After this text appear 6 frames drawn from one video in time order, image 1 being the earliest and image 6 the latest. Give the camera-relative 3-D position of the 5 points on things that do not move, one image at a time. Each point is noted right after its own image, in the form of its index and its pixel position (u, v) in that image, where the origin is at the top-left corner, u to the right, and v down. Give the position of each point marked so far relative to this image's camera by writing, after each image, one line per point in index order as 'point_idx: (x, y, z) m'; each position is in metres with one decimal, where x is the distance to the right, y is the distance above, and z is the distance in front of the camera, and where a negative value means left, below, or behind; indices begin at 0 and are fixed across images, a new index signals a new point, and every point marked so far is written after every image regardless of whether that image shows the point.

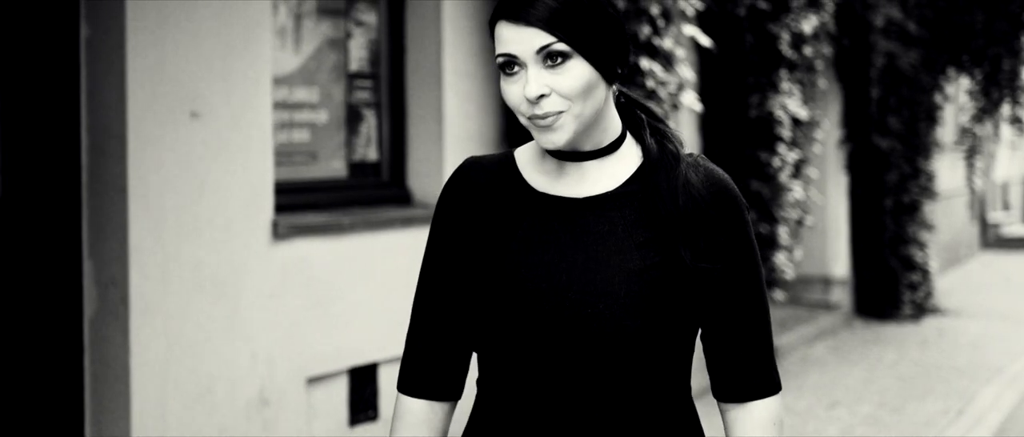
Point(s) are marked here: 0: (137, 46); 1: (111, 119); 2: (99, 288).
0: (-0.8, +0.4, +3.7) m
1: (-0.9, +0.2, +3.7) m
2: (-0.9, -0.2, +3.8) m
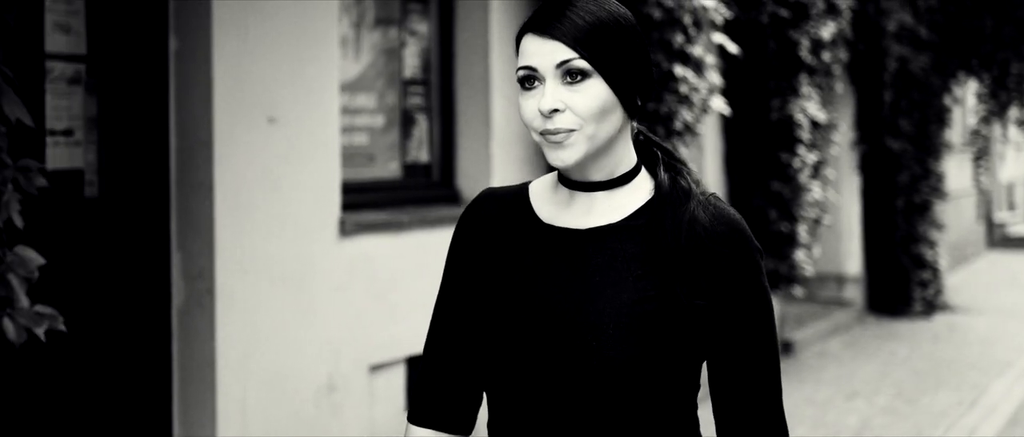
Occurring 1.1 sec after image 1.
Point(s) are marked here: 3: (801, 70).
0: (-0.7, +0.4, +4.0) m
1: (-0.7, +0.2, +4.0) m
2: (-0.8, -0.2, +4.1) m
3: (+1.3, +0.7, +7.5) m
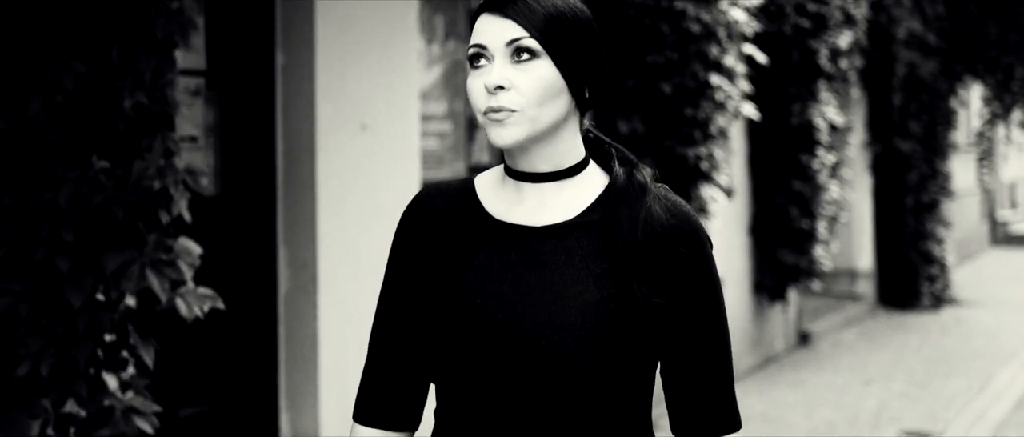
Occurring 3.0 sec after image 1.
0: (-0.5, +0.4, +4.5) m
1: (-0.6, +0.2, +4.5) m
2: (-0.6, -0.1, +4.6) m
3: (+1.5, +0.7, +8.1) m
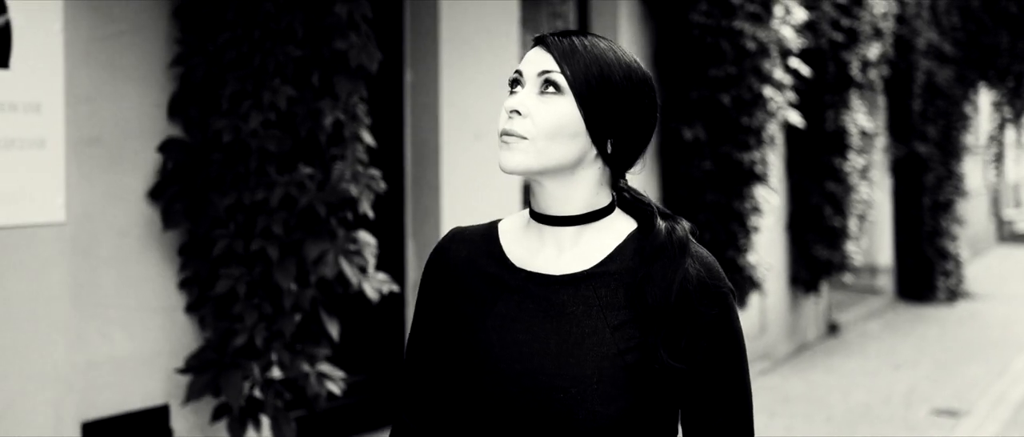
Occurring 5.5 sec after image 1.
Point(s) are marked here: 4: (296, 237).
0: (-0.2, +0.4, +5.2) m
1: (-0.3, +0.2, +5.2) m
2: (-0.3, -0.1, +5.3) m
3: (+1.8, +0.7, +8.7) m
4: (-0.5, 0.0, +4.0) m
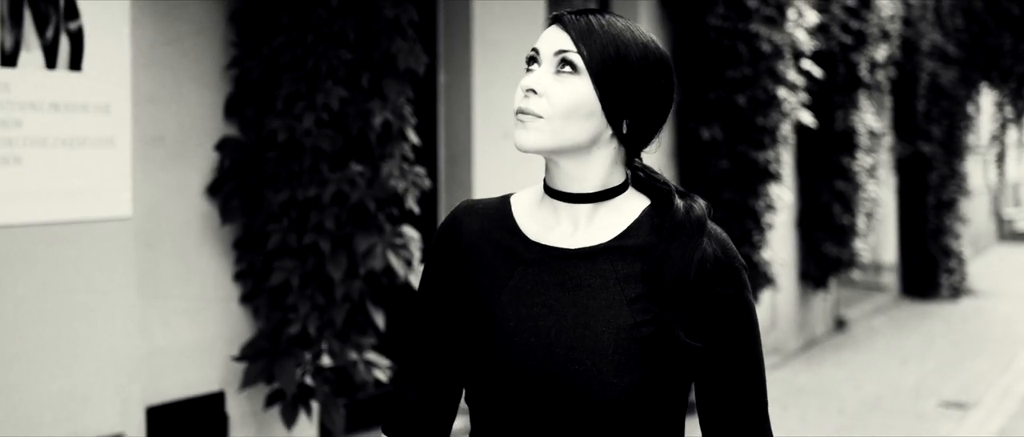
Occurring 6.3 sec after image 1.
0: (-0.1, +0.4, +5.4) m
1: (-0.2, +0.3, +5.4) m
2: (-0.2, -0.1, +5.5) m
3: (+1.8, +0.7, +8.9) m
4: (-0.4, 0.0, +4.2) m
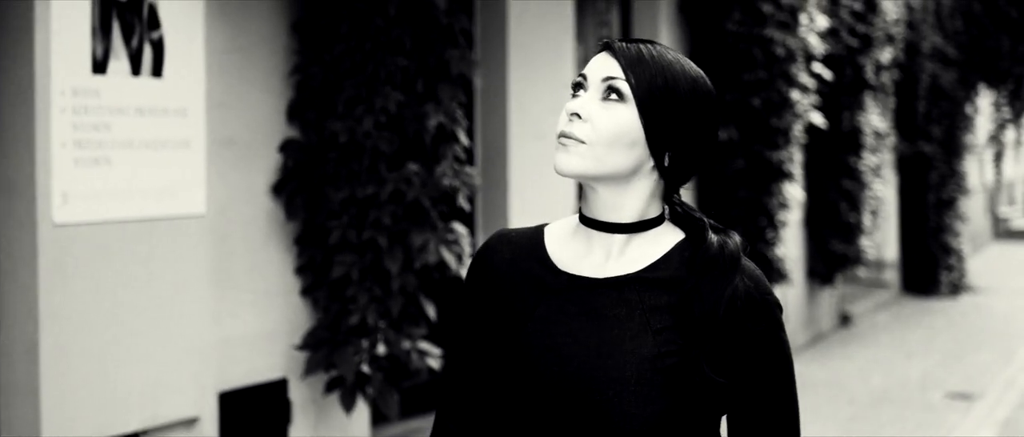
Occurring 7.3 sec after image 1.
0: (0.0, +0.4, +5.6) m
1: (0.0, +0.3, +5.7) m
2: (-0.1, -0.1, +5.7) m
3: (+1.9, +0.7, +9.2) m
4: (-0.3, 0.0, +4.4) m
